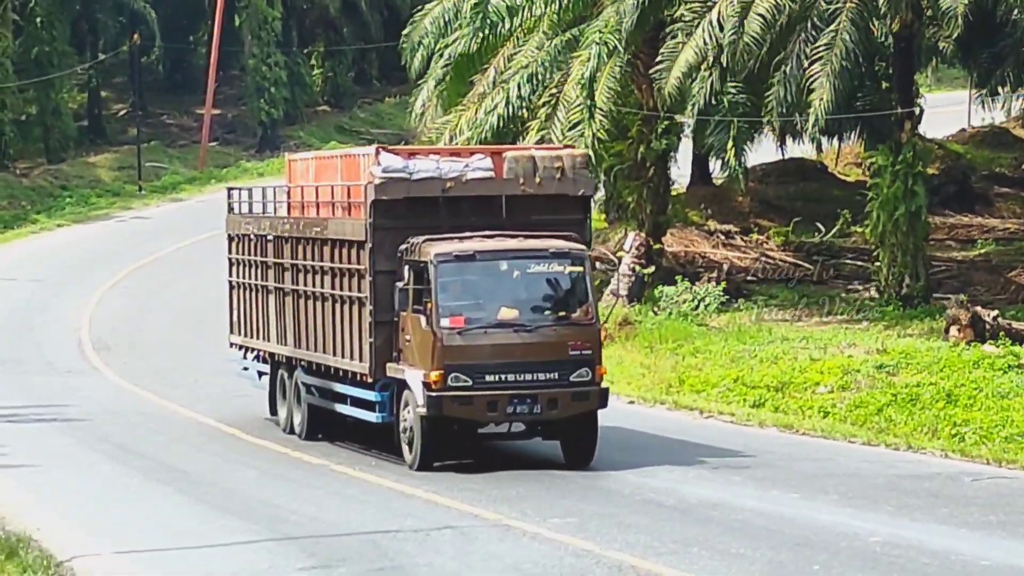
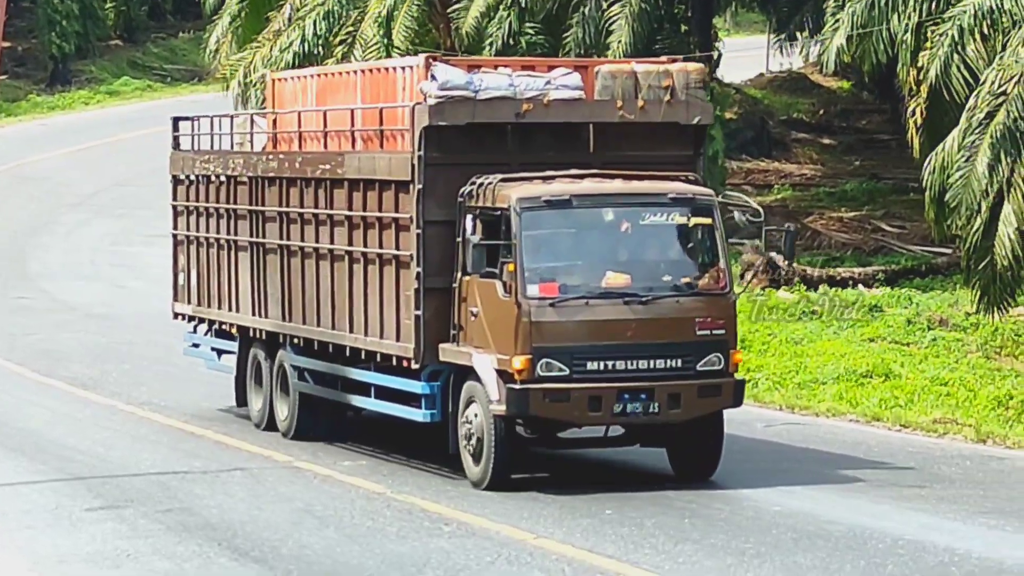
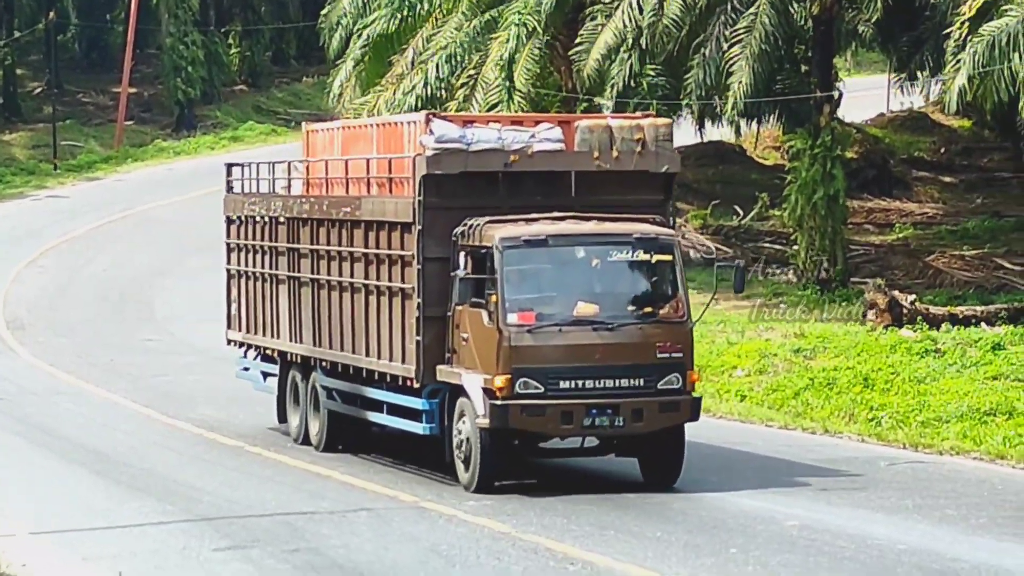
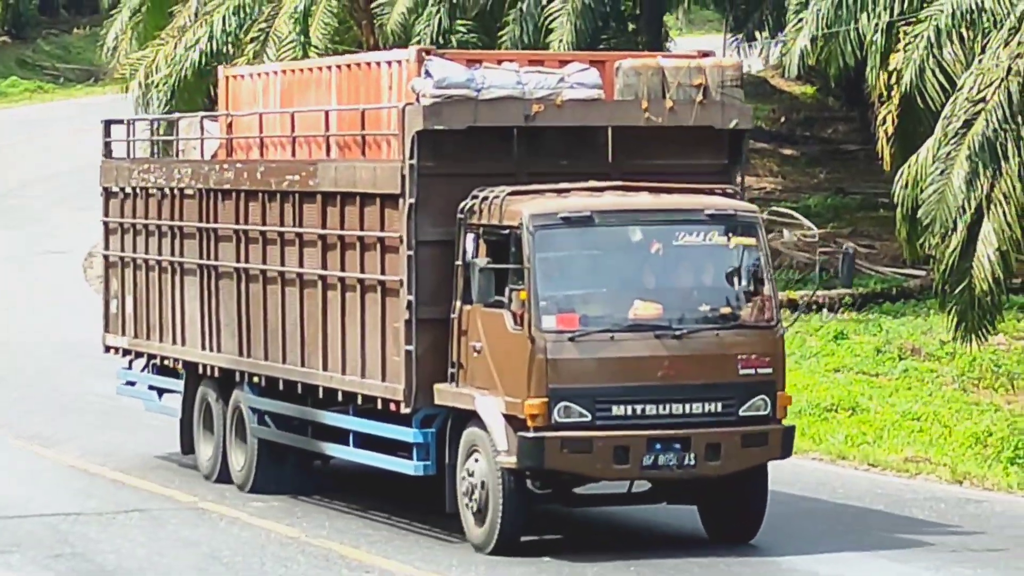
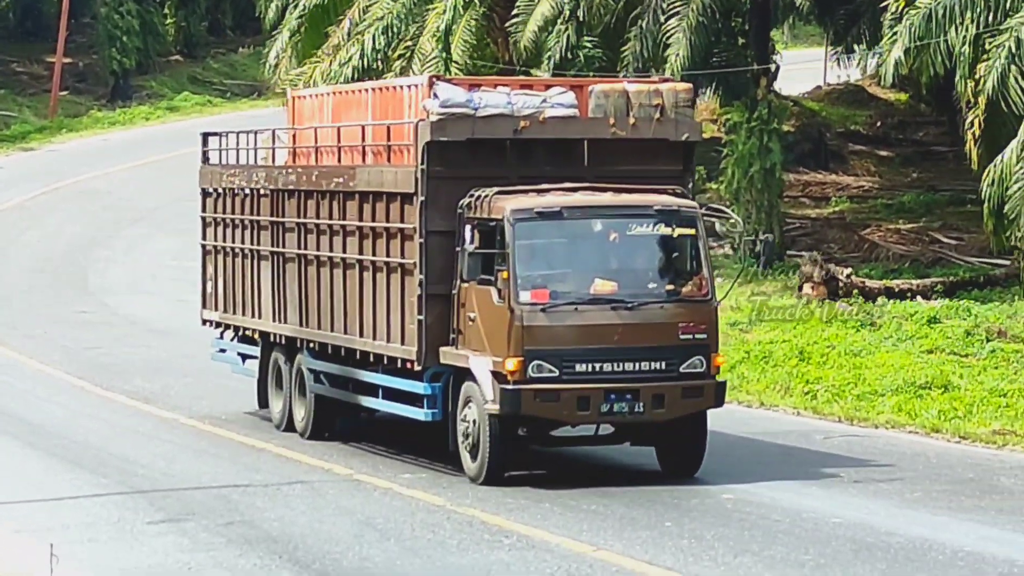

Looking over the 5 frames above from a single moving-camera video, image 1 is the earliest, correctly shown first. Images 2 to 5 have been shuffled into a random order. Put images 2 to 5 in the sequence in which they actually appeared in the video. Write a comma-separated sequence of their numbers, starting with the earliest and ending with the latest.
3, 5, 2, 4
